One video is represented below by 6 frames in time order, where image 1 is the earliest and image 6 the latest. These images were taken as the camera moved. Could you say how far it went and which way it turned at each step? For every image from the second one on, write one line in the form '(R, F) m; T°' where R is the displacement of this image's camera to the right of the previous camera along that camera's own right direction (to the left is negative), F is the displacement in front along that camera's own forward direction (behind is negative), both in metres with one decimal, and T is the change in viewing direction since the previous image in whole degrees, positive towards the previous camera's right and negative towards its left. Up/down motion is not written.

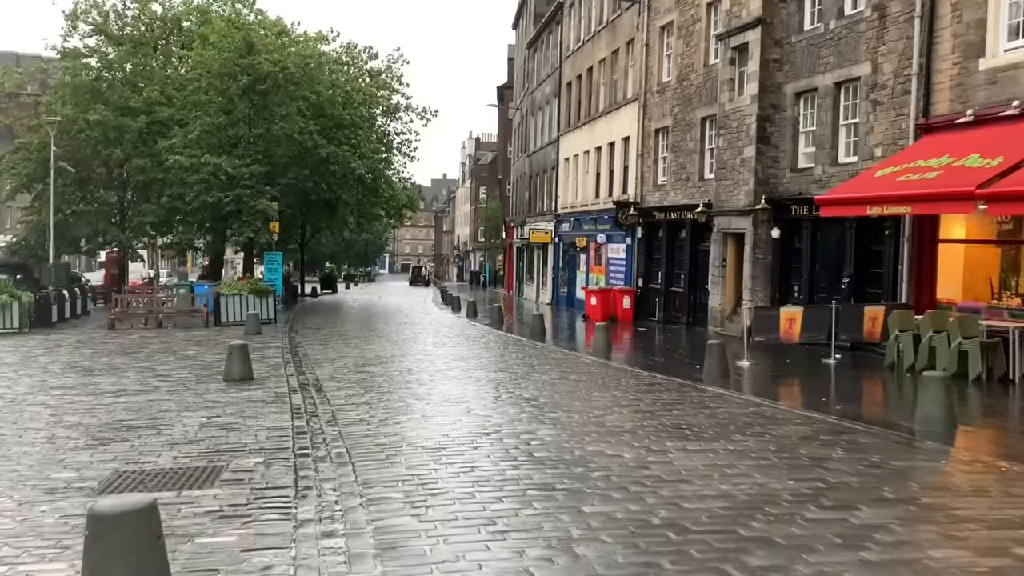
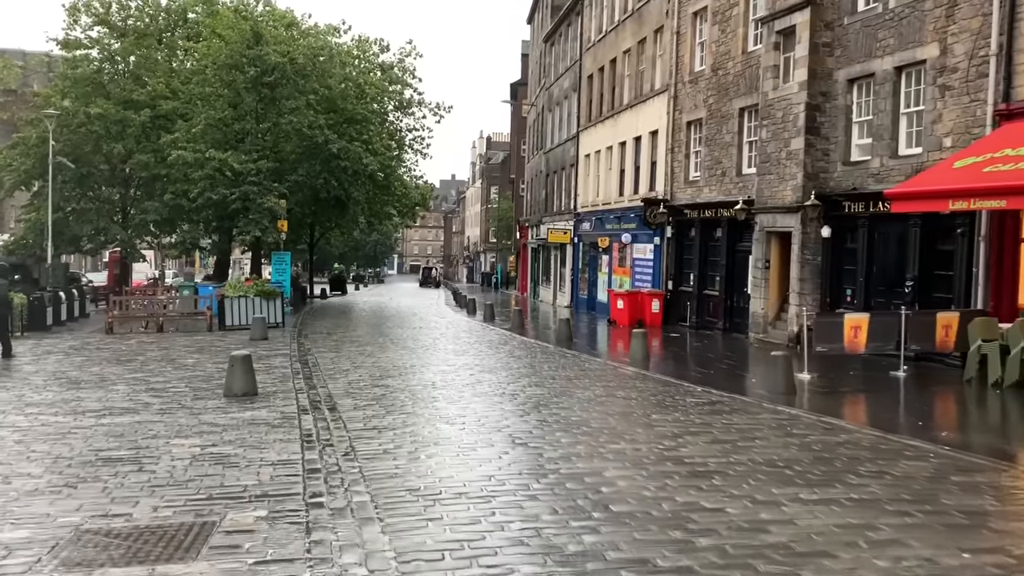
(-0.4, +1.5) m; -1°
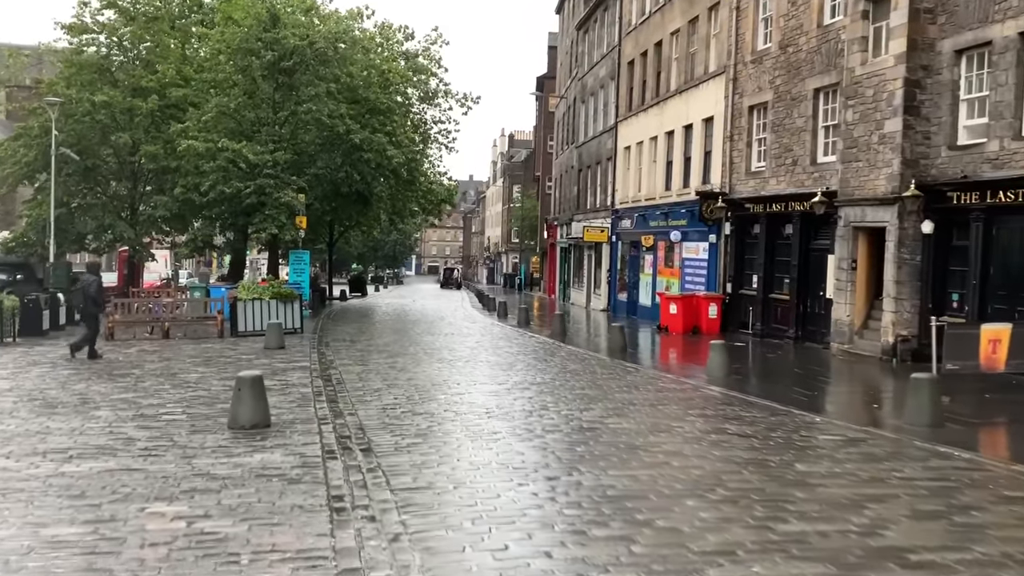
(-0.6, +2.3) m; -1°
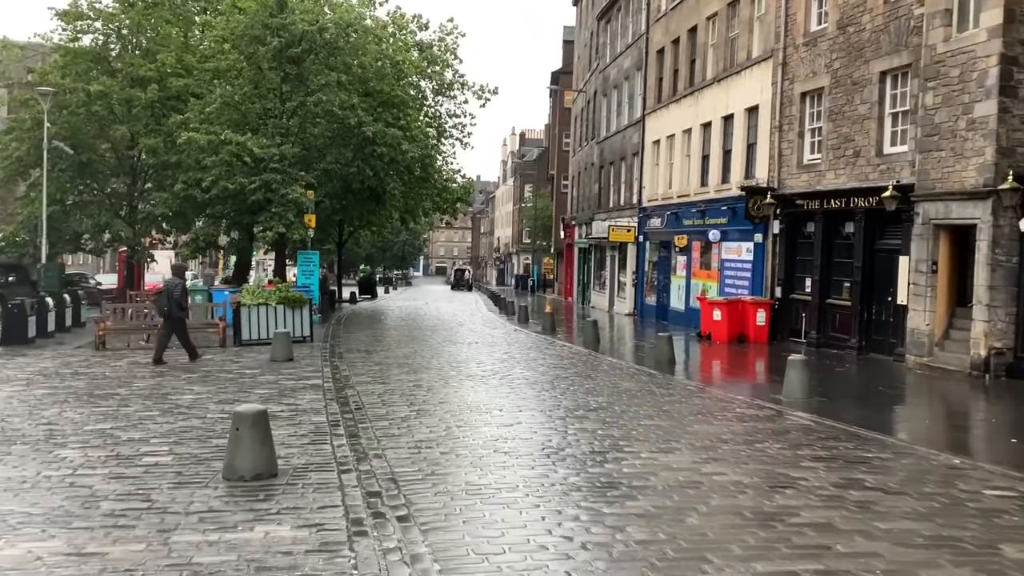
(-0.5, +1.9) m; 0°
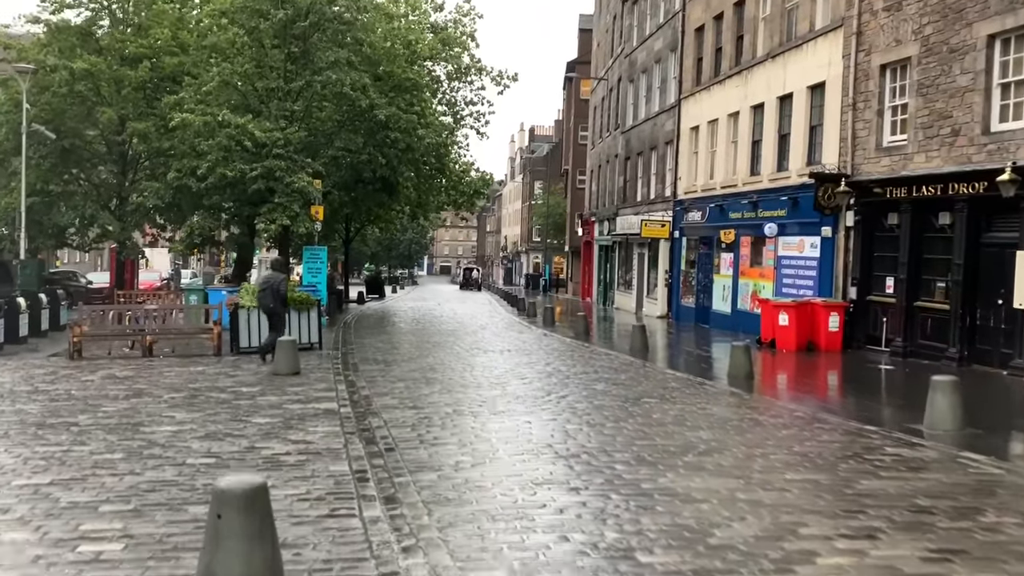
(-0.7, +2.6) m; 0°
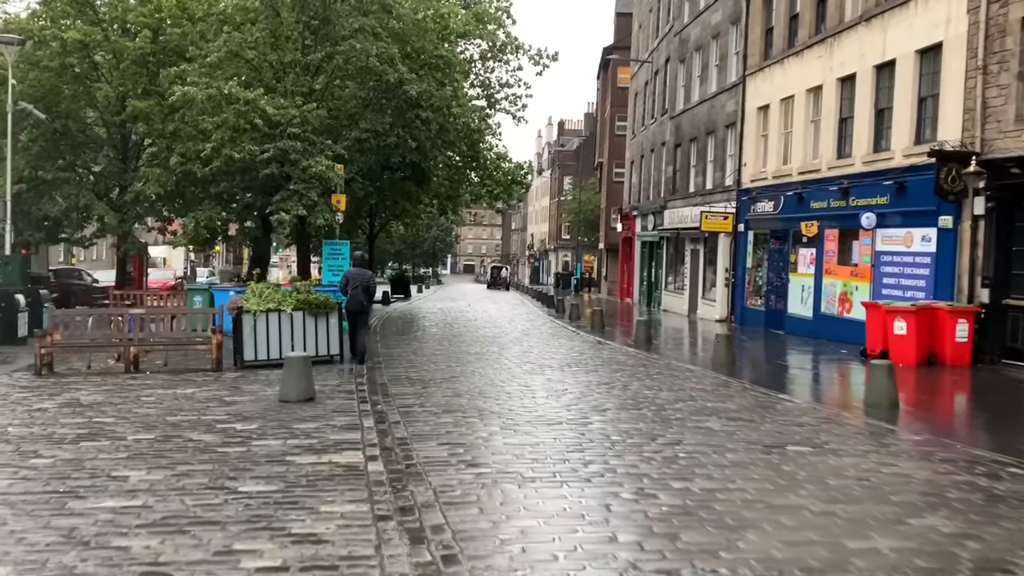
(-0.6, +3.0) m; -1°
